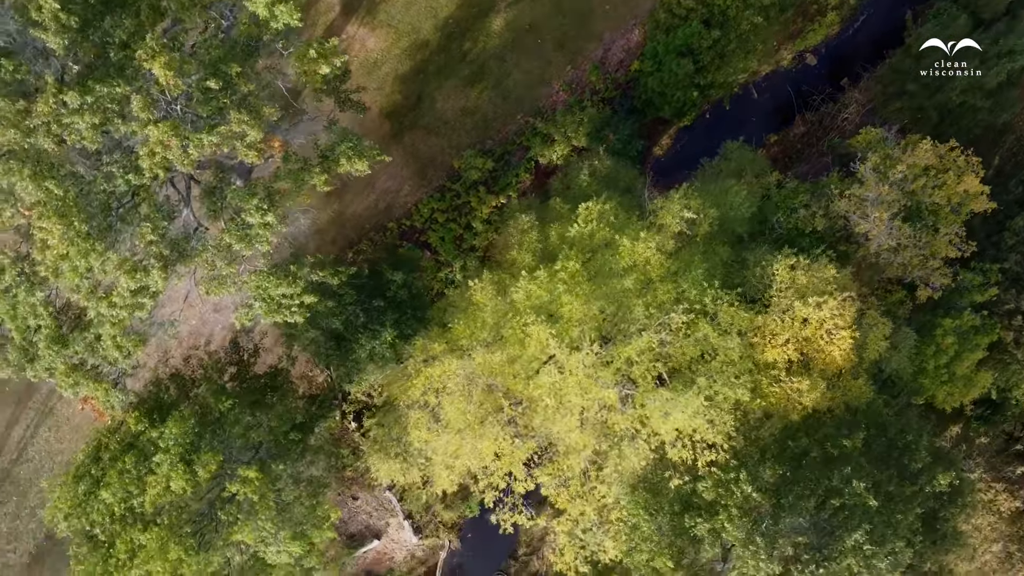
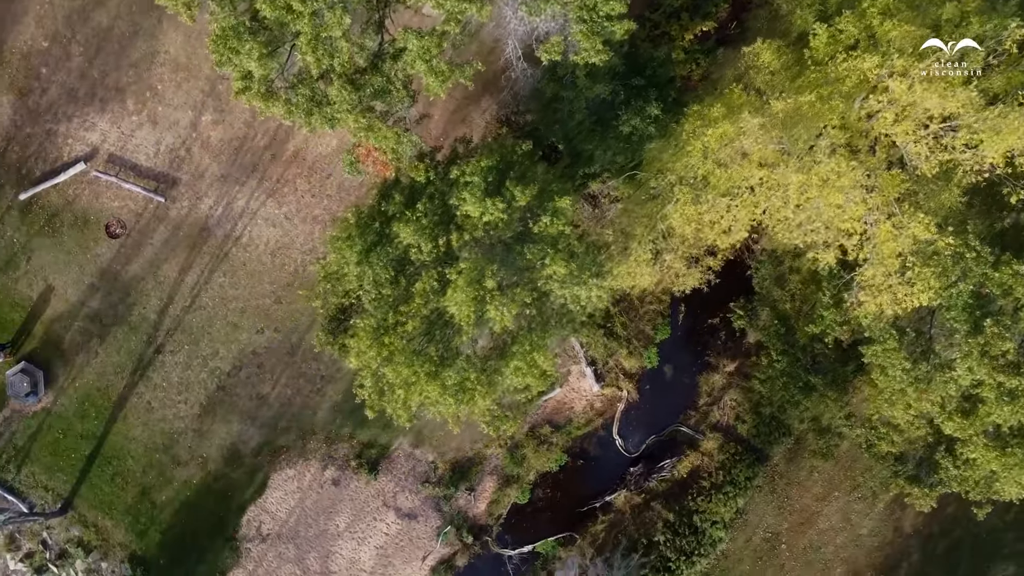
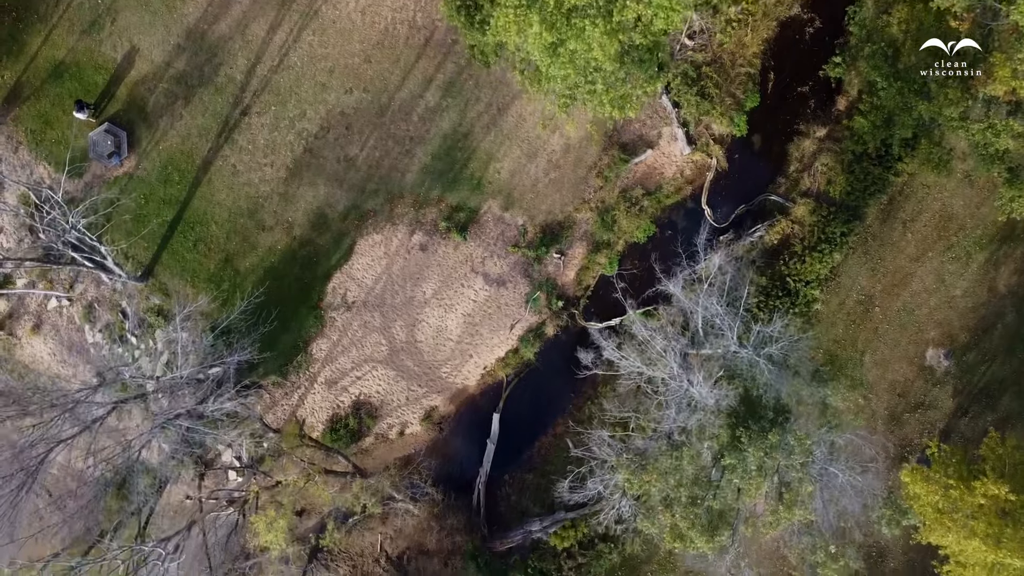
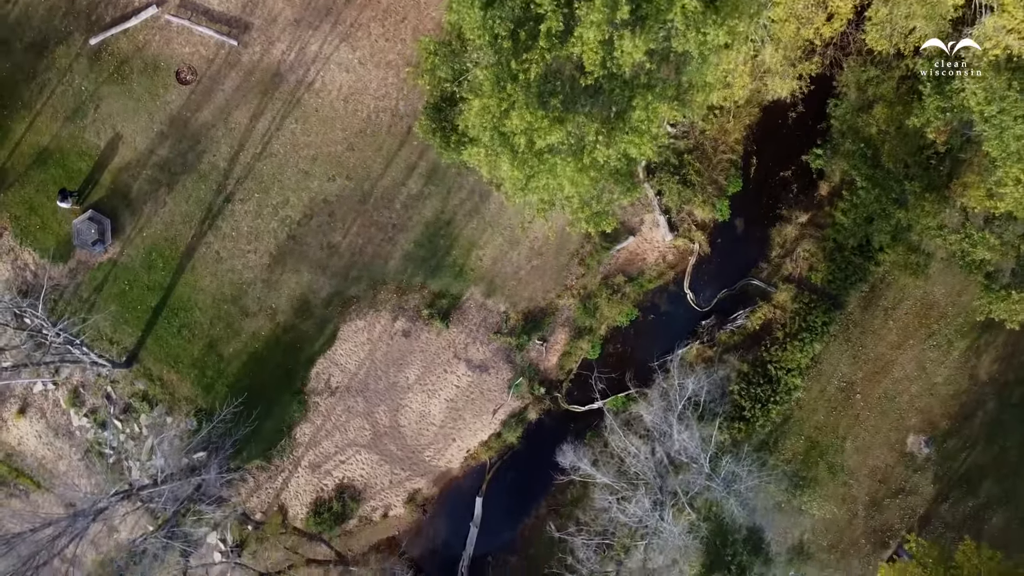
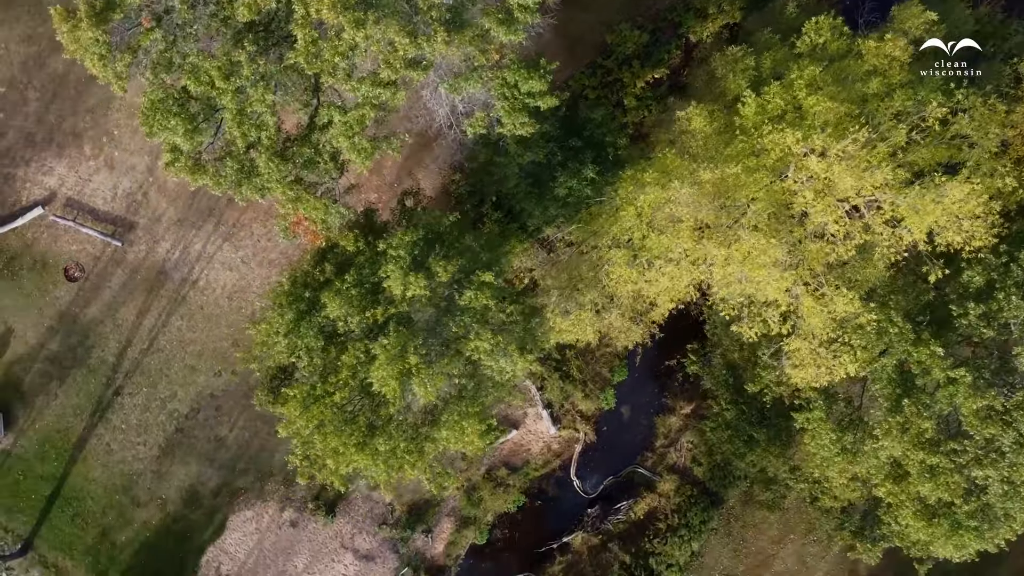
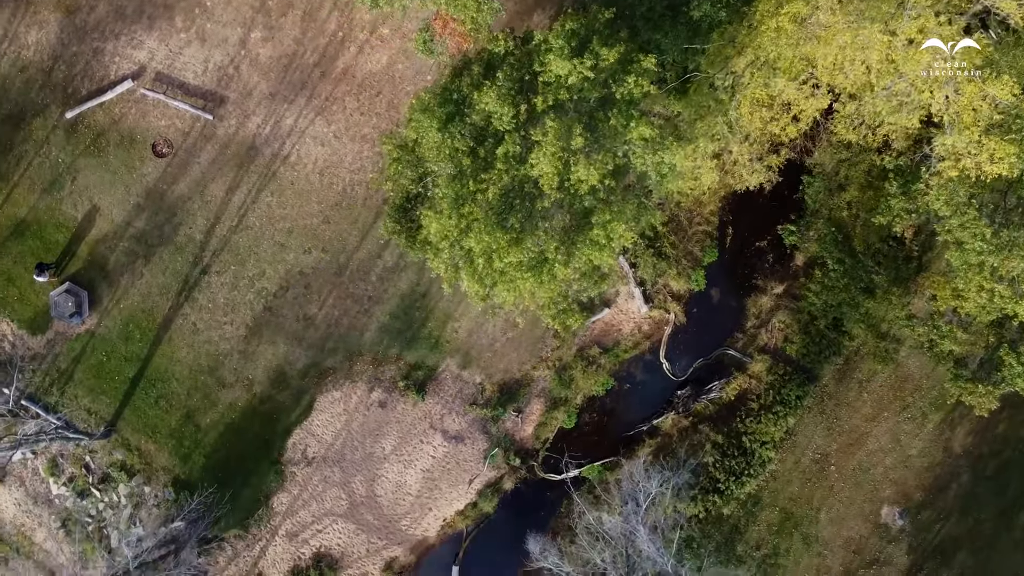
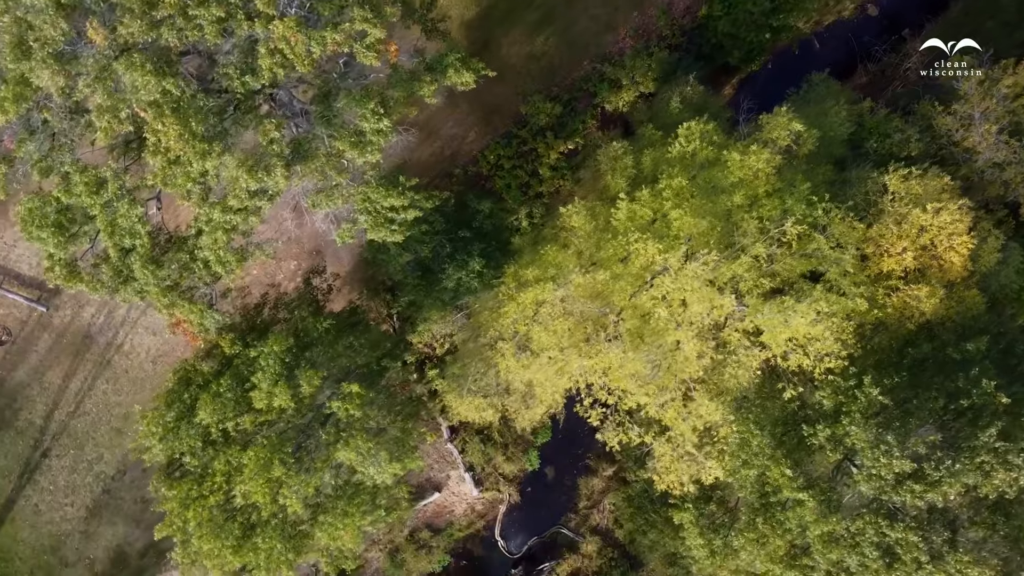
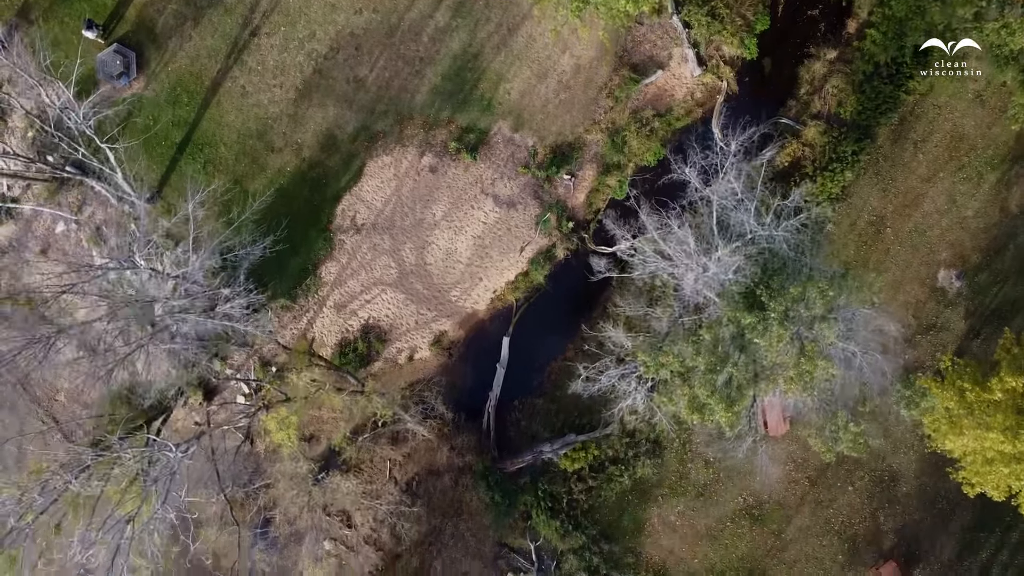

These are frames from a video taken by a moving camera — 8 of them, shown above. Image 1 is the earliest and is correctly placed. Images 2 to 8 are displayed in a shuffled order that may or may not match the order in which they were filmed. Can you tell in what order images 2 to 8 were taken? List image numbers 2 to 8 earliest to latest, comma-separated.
7, 5, 2, 6, 4, 3, 8
